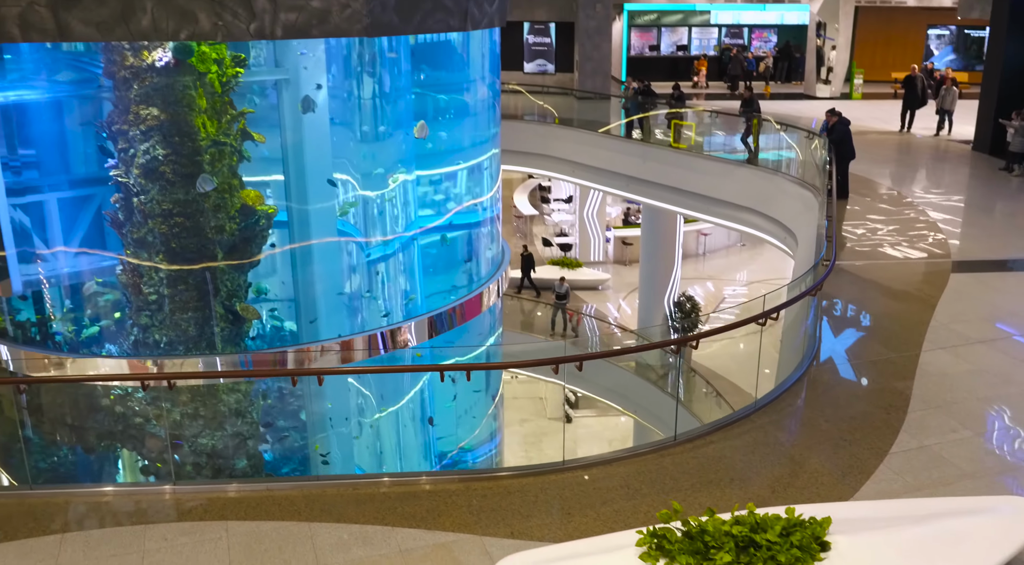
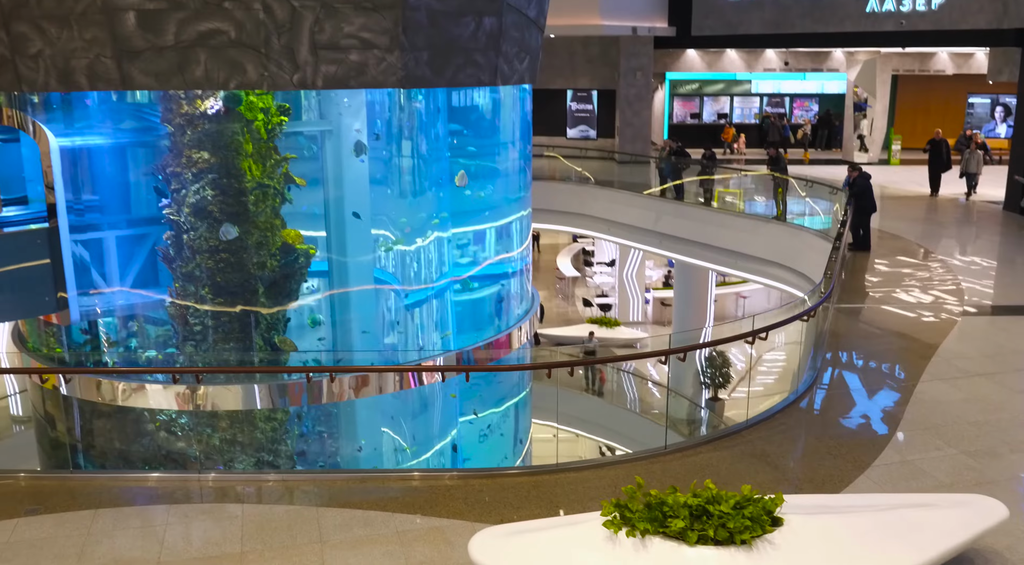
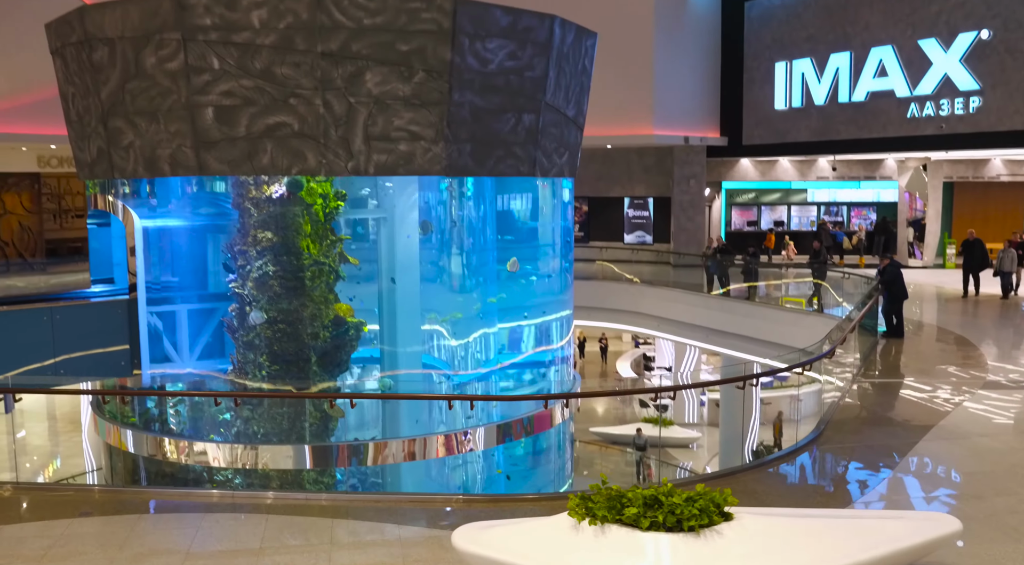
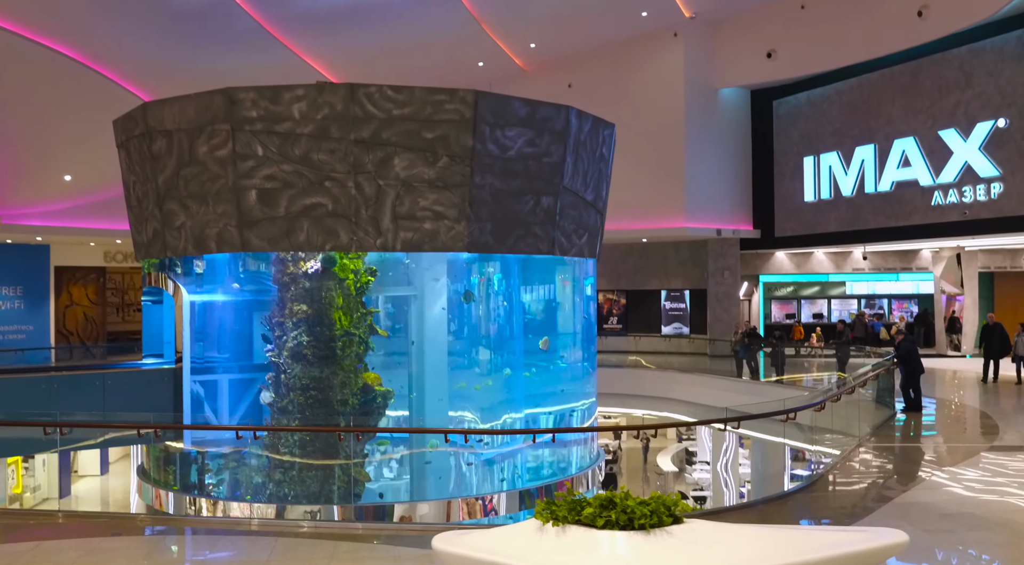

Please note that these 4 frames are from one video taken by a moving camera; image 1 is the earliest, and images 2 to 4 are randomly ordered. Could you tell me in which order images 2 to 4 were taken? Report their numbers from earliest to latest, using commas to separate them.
2, 3, 4
